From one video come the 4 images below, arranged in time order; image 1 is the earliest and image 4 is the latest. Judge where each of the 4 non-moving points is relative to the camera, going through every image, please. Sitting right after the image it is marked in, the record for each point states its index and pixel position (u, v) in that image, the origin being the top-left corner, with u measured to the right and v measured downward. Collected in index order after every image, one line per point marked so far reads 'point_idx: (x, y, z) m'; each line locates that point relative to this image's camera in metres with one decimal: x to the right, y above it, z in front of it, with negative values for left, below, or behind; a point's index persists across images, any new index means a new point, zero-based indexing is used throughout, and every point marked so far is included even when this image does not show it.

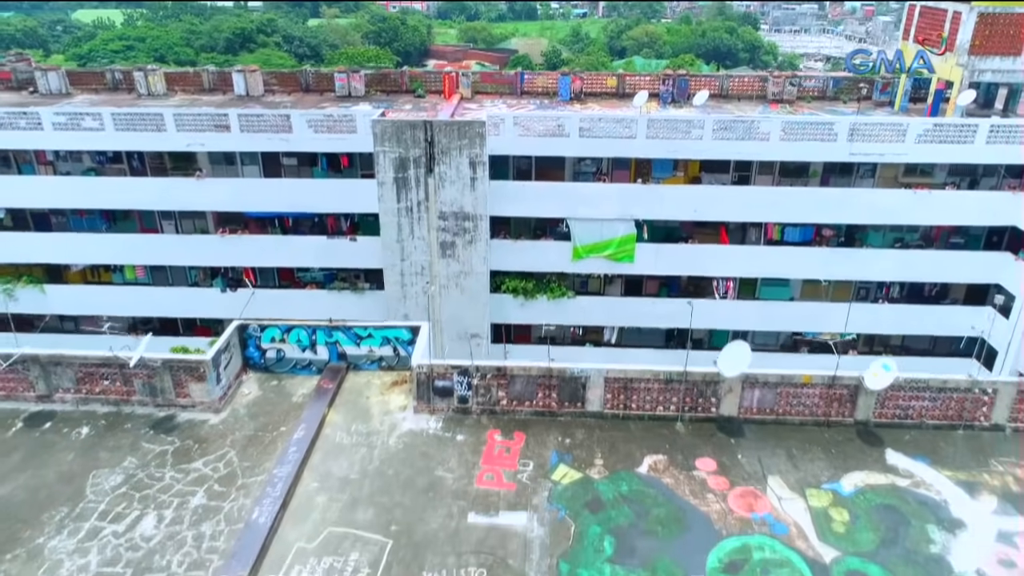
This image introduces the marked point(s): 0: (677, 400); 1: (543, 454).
0: (+3.0, -2.0, +12.9) m
1: (+0.5, -2.8, +12.2) m
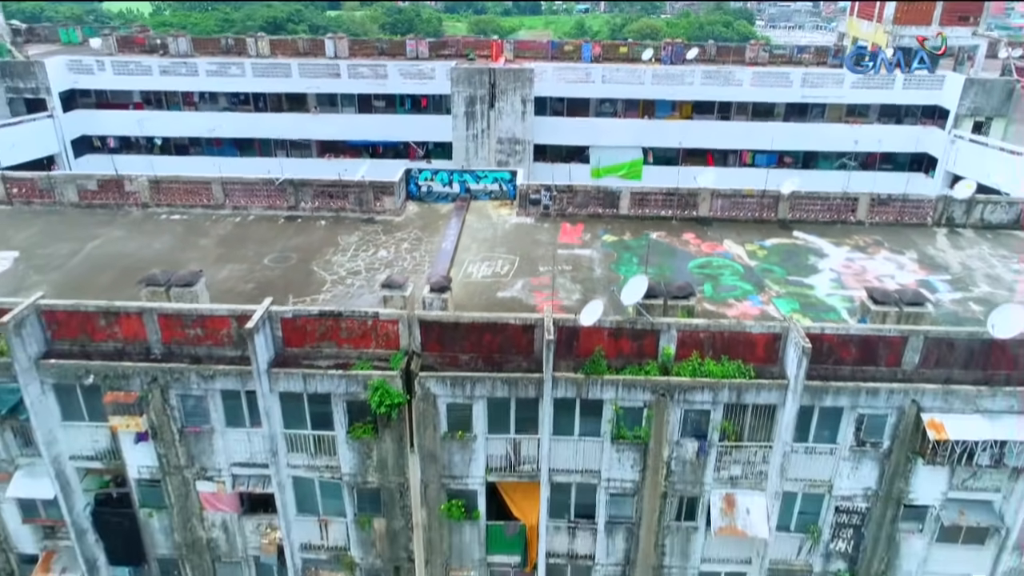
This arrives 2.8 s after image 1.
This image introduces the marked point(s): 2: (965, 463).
0: (+4.9, +2.5, +21.9) m
1: (+2.5, +1.7, +21.2) m
2: (+8.8, -3.4, +14.1) m
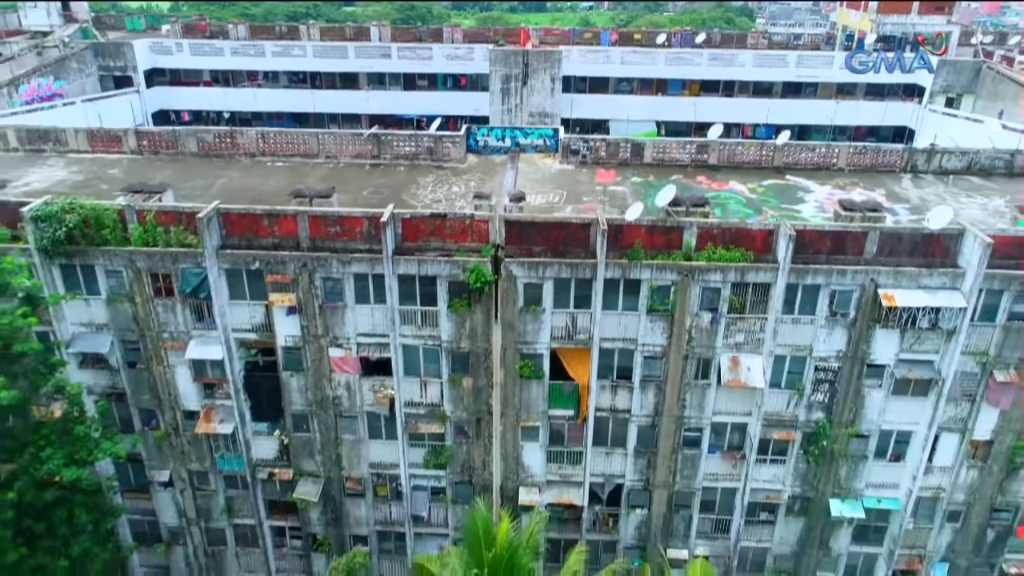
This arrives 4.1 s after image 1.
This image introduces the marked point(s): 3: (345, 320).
0: (+6.5, +4.9, +26.7) m
1: (+4.1, +4.1, +26.0) m
2: (+10.5, -1.0, +19.0) m
3: (-4.6, -0.9, +19.9) m
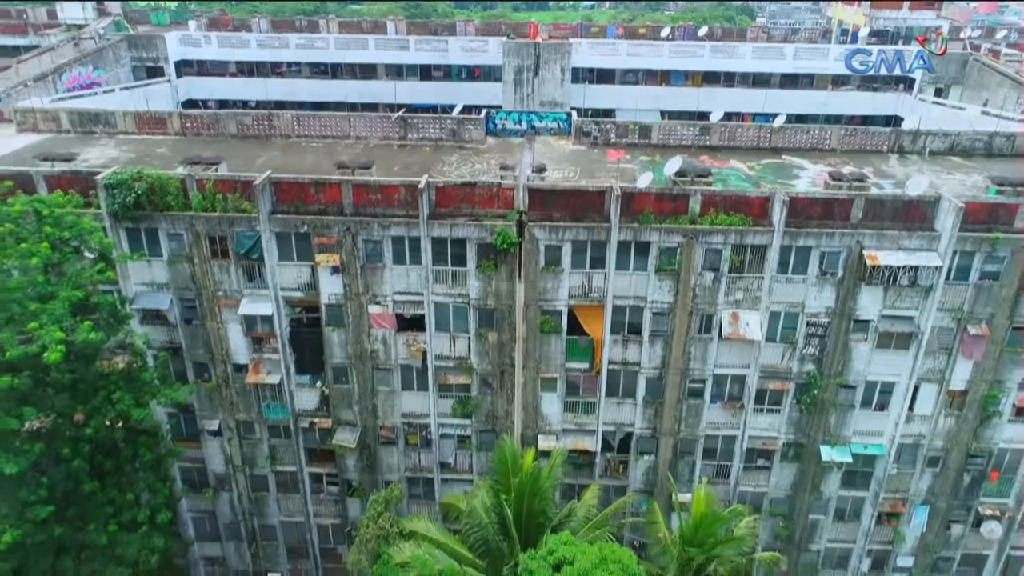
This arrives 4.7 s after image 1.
0: (+7.2, +6.0, +28.9) m
1: (+4.7, +5.2, +28.2) m
2: (+11.1, +0.1, +21.2) m
3: (-3.9, +0.3, +22.0) m
